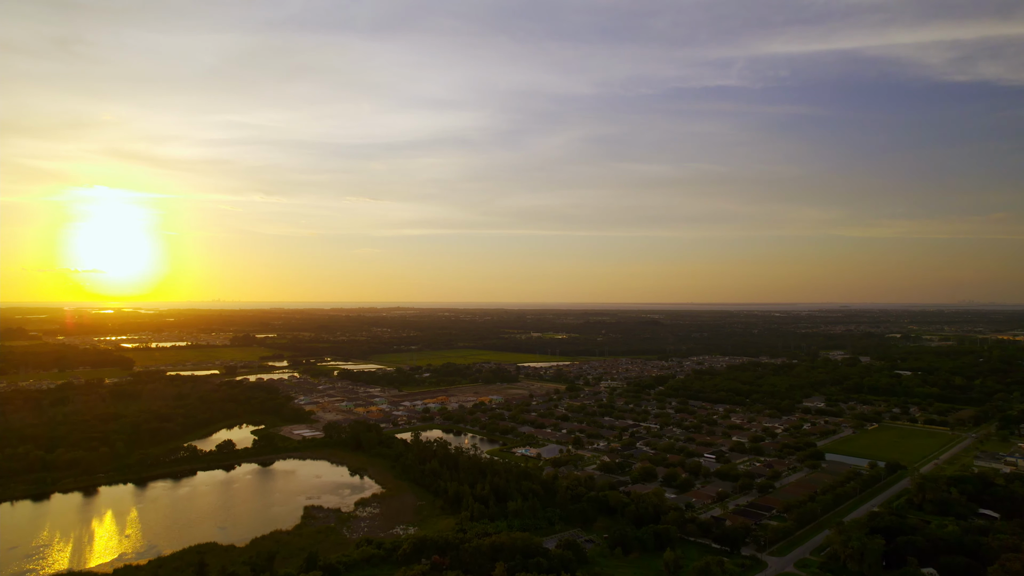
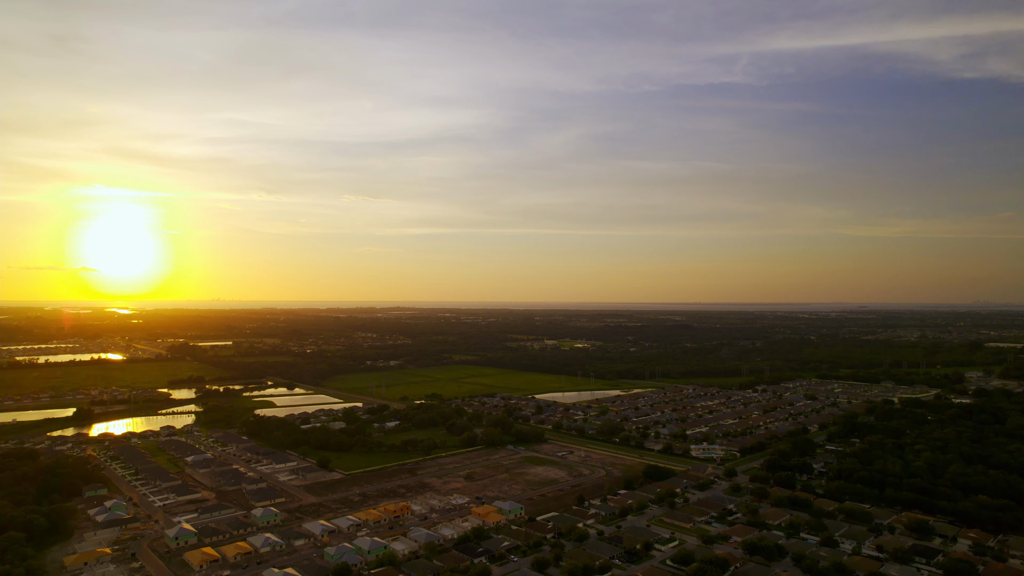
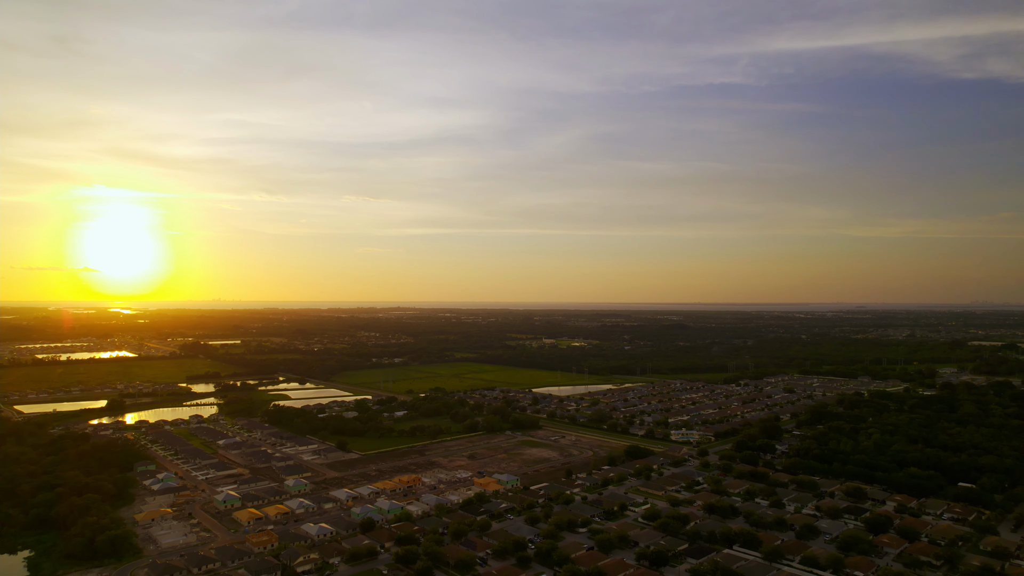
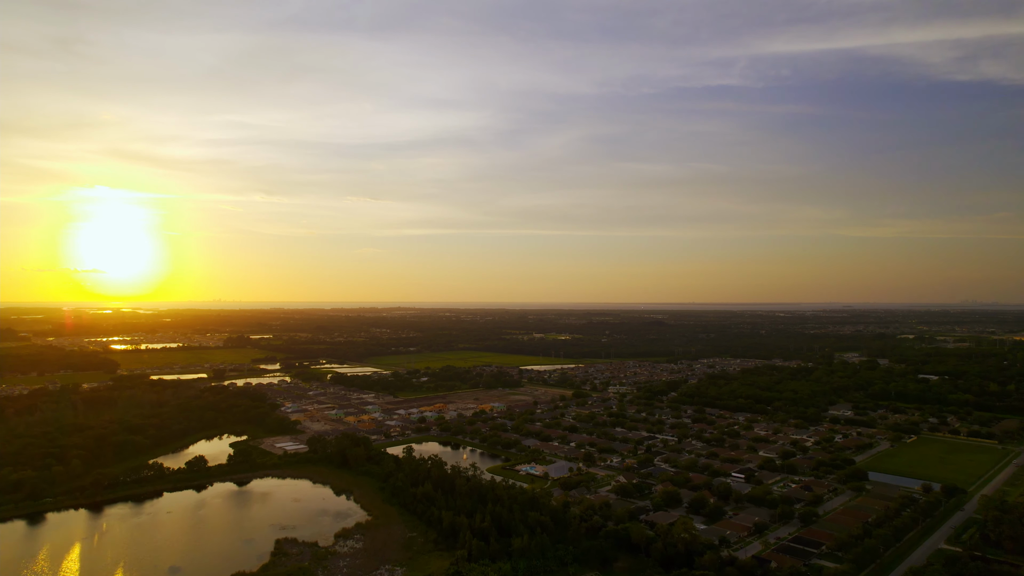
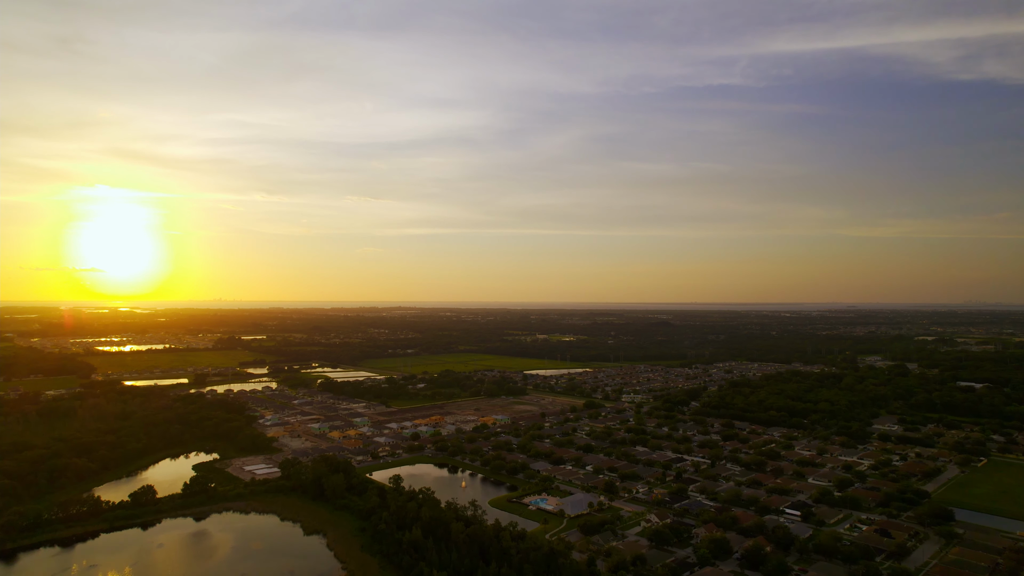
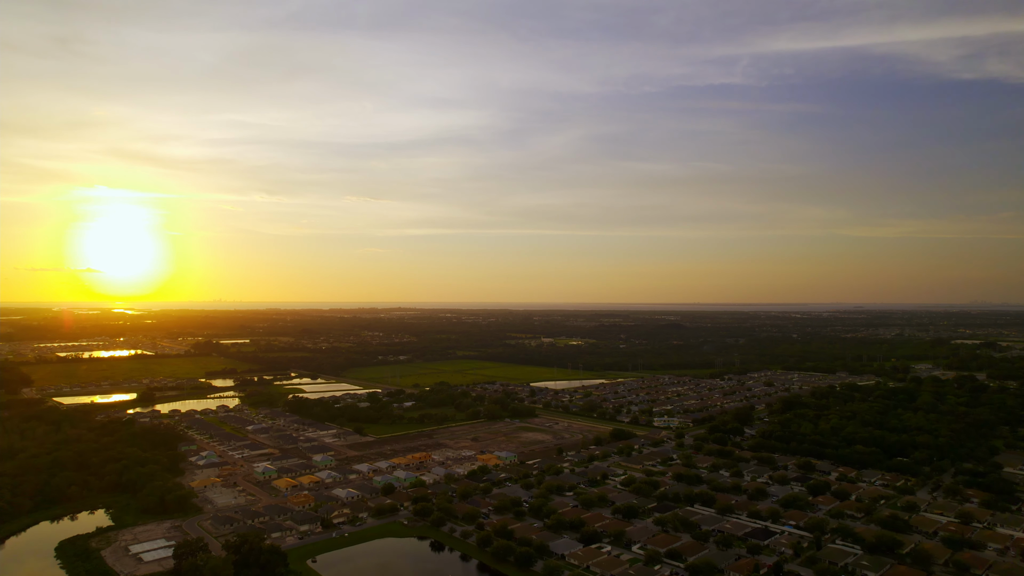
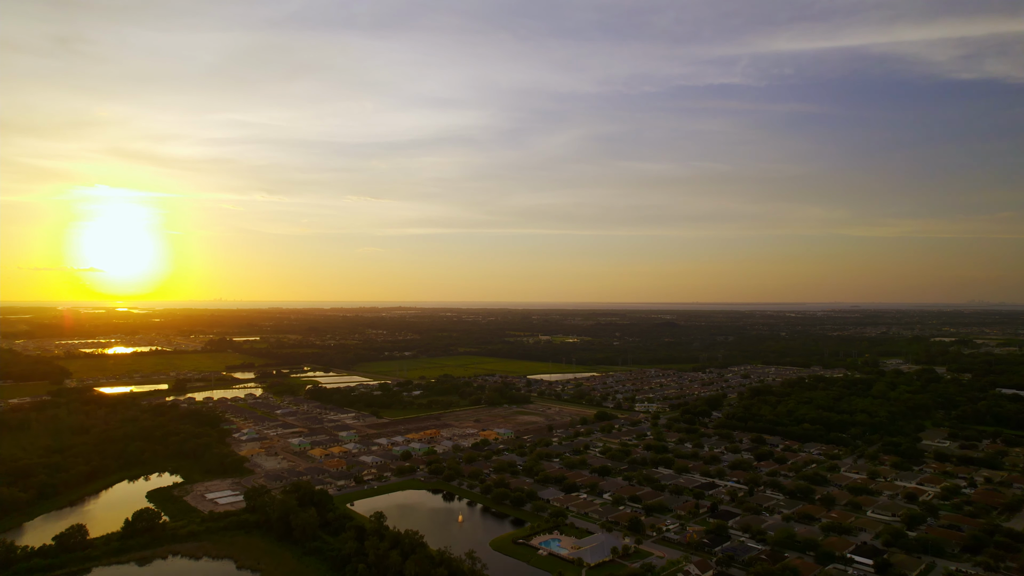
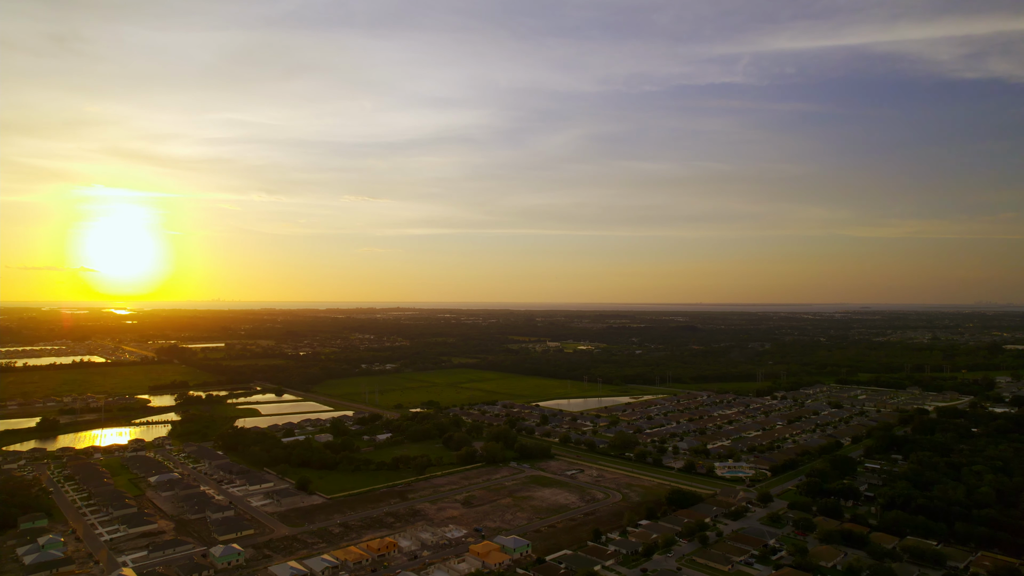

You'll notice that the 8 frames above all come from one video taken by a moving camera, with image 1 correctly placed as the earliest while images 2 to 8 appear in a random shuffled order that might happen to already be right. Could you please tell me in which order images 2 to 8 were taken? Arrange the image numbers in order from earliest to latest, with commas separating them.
4, 5, 7, 6, 3, 2, 8
